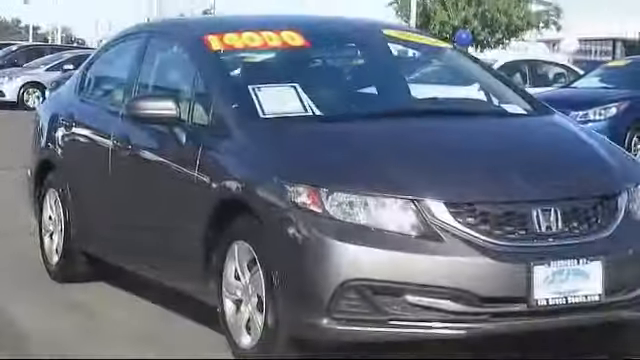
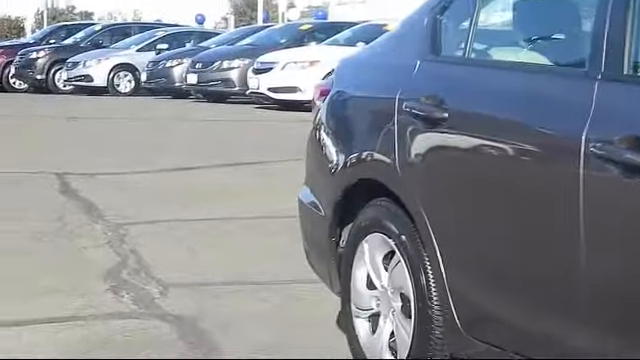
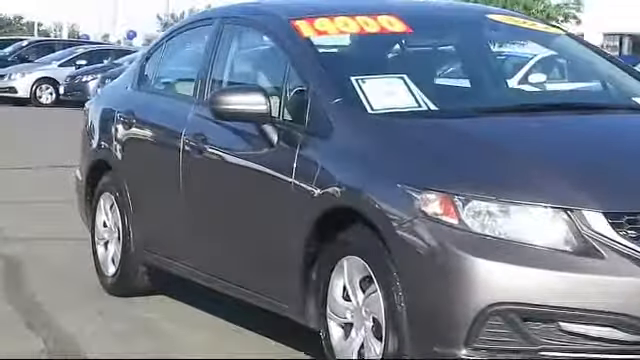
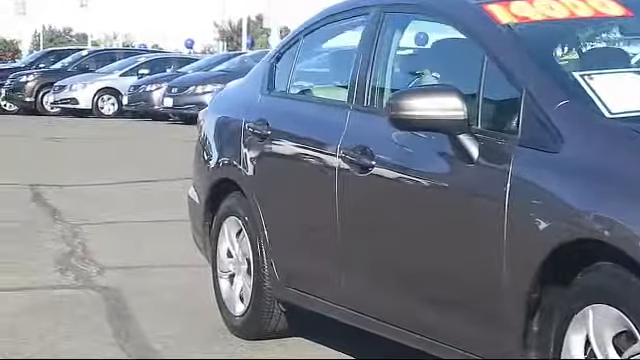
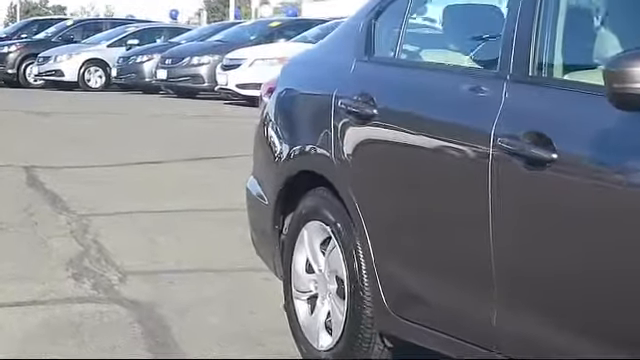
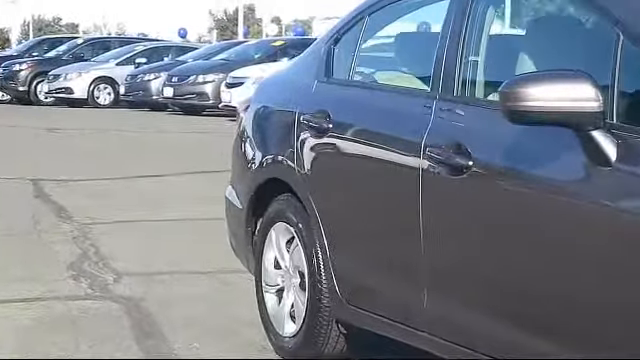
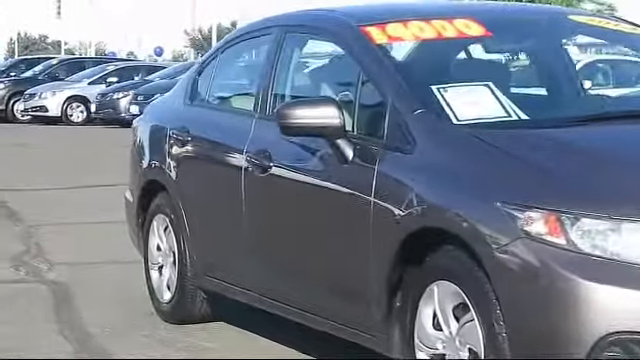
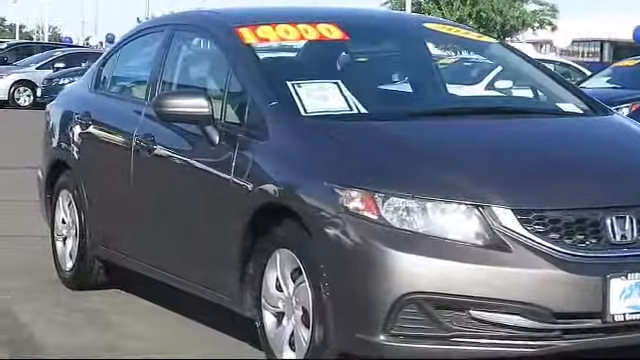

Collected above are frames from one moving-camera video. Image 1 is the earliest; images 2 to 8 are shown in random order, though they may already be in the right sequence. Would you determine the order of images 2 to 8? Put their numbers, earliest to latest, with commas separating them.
8, 3, 7, 4, 6, 5, 2
